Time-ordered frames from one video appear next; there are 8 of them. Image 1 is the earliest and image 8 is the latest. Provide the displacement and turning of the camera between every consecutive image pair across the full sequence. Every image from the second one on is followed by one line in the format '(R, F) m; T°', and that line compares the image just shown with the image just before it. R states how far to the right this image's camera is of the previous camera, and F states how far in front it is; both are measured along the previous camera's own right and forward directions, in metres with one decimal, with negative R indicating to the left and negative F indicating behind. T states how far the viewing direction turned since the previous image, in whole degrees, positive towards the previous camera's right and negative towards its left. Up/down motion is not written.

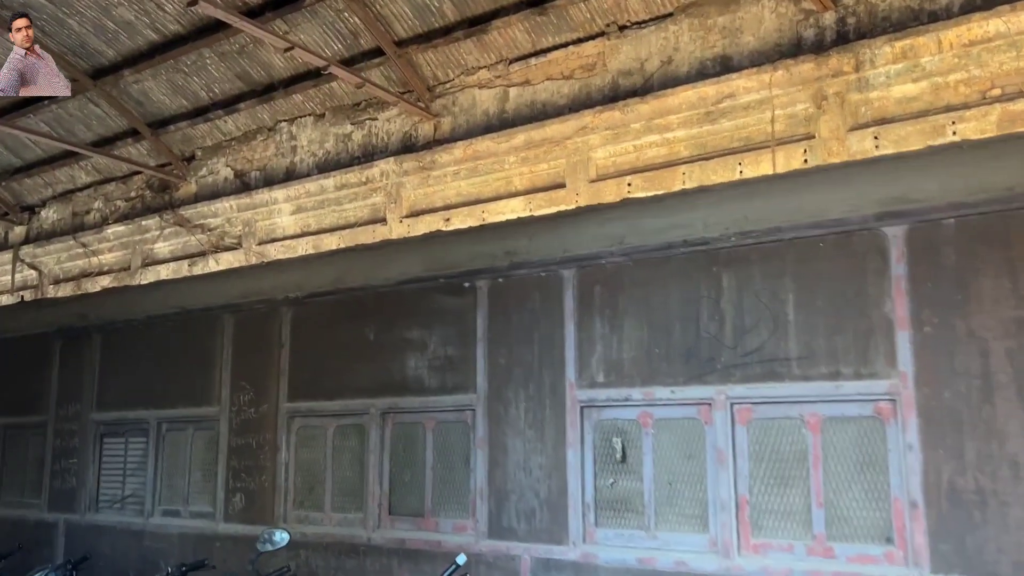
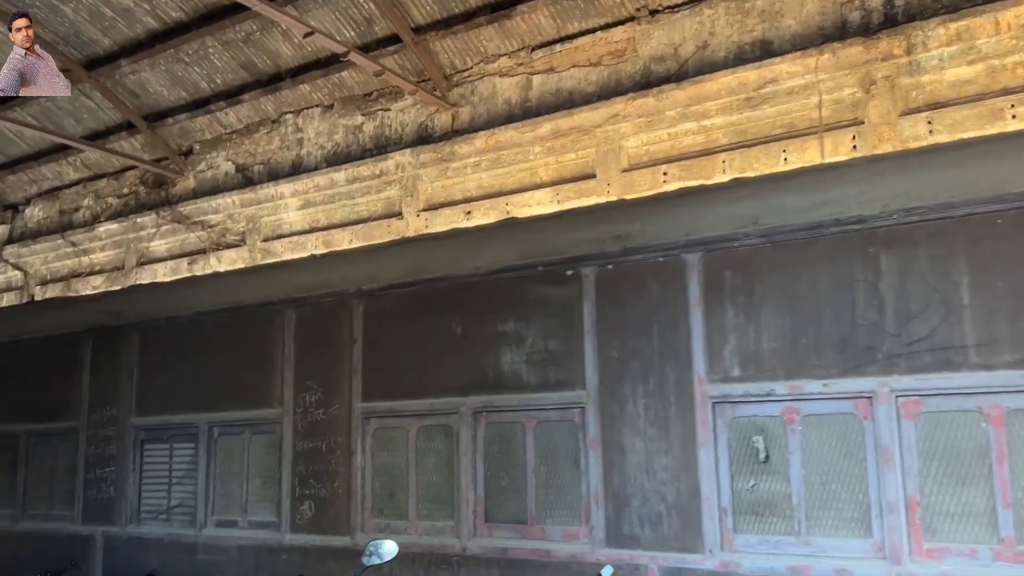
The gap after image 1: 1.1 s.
(-0.8, +0.4) m; +2°
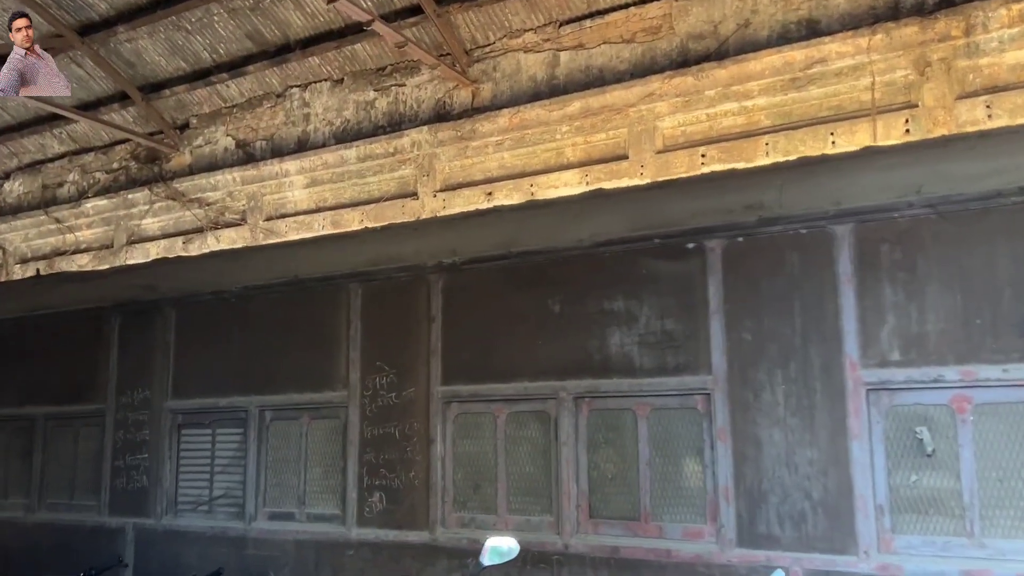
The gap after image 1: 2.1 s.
(-0.8, +0.5) m; +2°
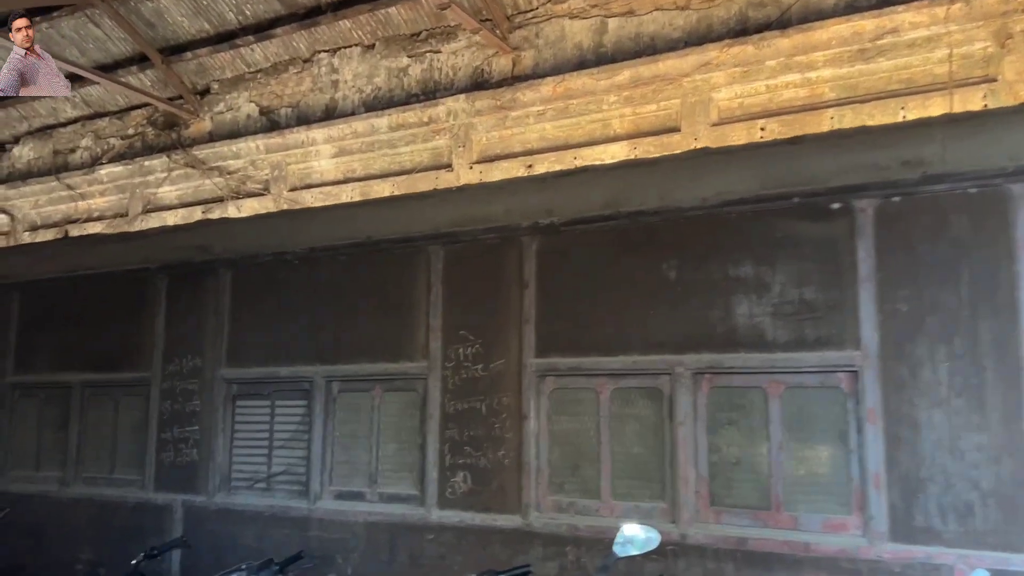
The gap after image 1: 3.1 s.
(-0.6, +0.5) m; 0°
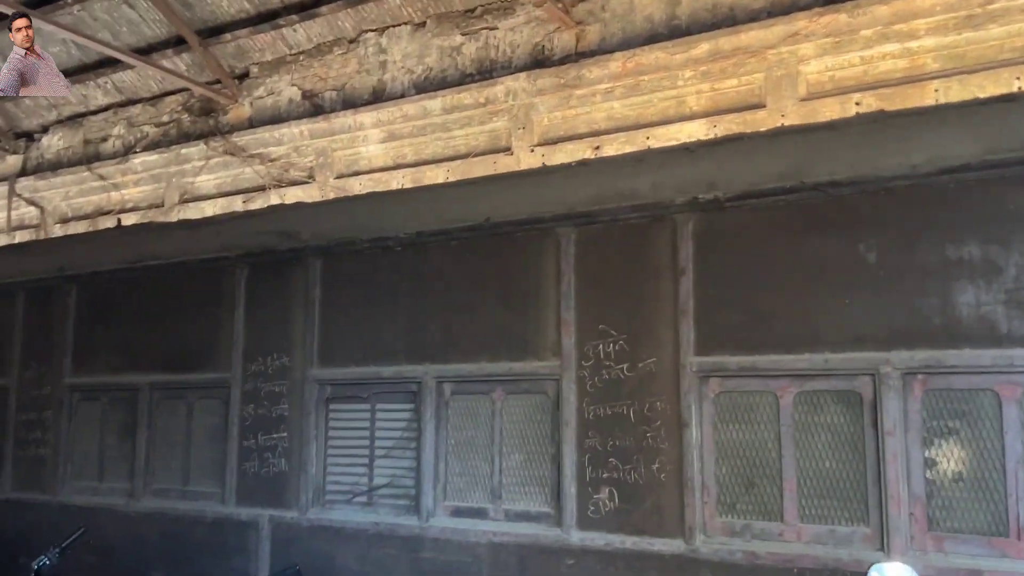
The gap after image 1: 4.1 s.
(-0.7, +0.6) m; -1°
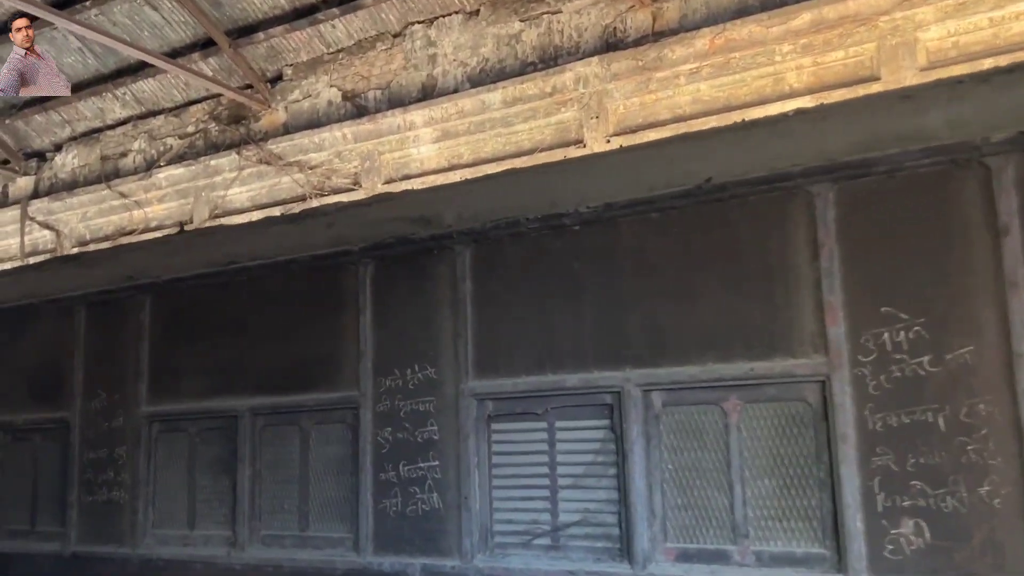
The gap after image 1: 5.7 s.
(-1.0, +1.0) m; 0°
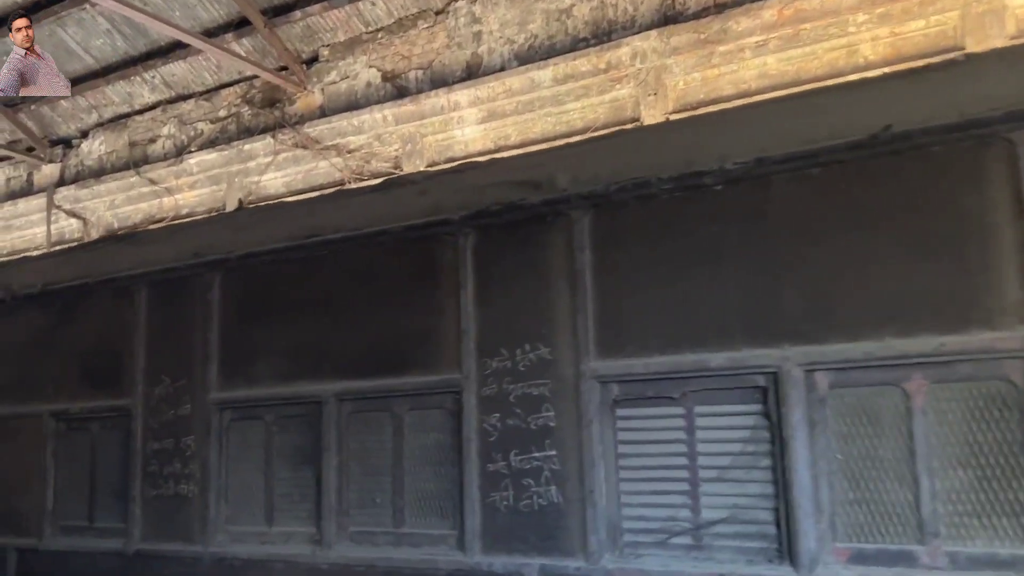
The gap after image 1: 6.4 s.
(-0.5, +0.4) m; -1°
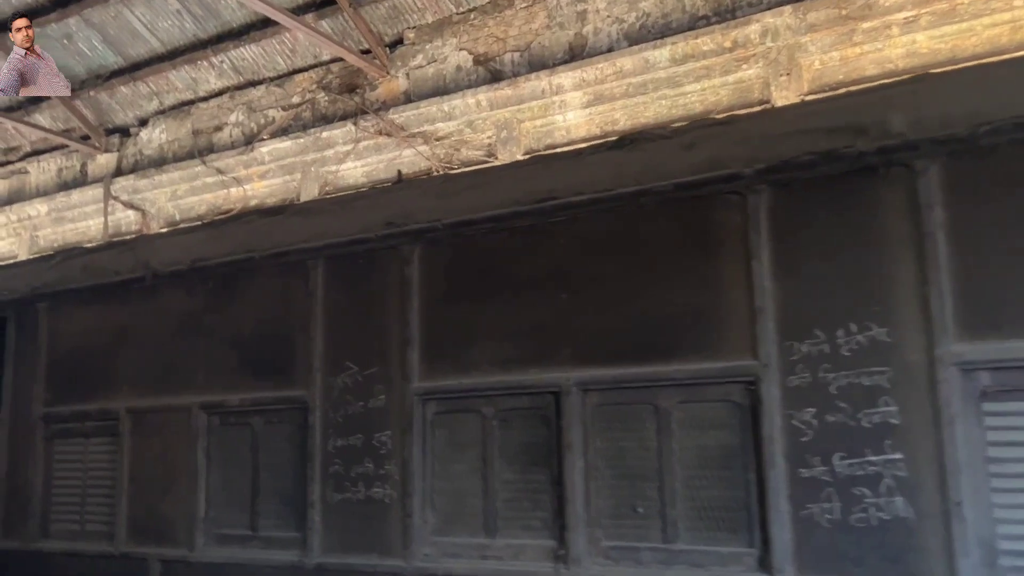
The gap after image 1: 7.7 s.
(-1.2, +0.7) m; 0°
